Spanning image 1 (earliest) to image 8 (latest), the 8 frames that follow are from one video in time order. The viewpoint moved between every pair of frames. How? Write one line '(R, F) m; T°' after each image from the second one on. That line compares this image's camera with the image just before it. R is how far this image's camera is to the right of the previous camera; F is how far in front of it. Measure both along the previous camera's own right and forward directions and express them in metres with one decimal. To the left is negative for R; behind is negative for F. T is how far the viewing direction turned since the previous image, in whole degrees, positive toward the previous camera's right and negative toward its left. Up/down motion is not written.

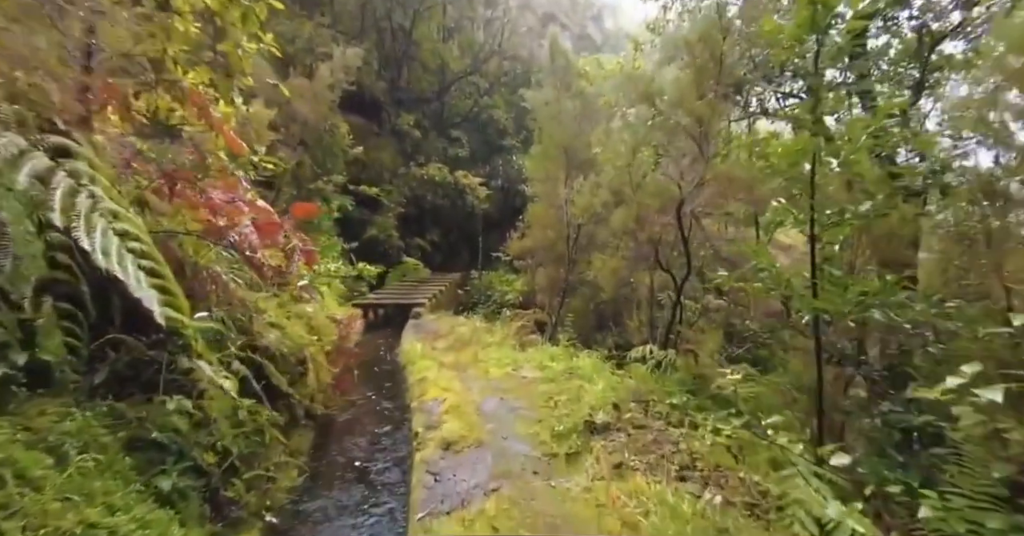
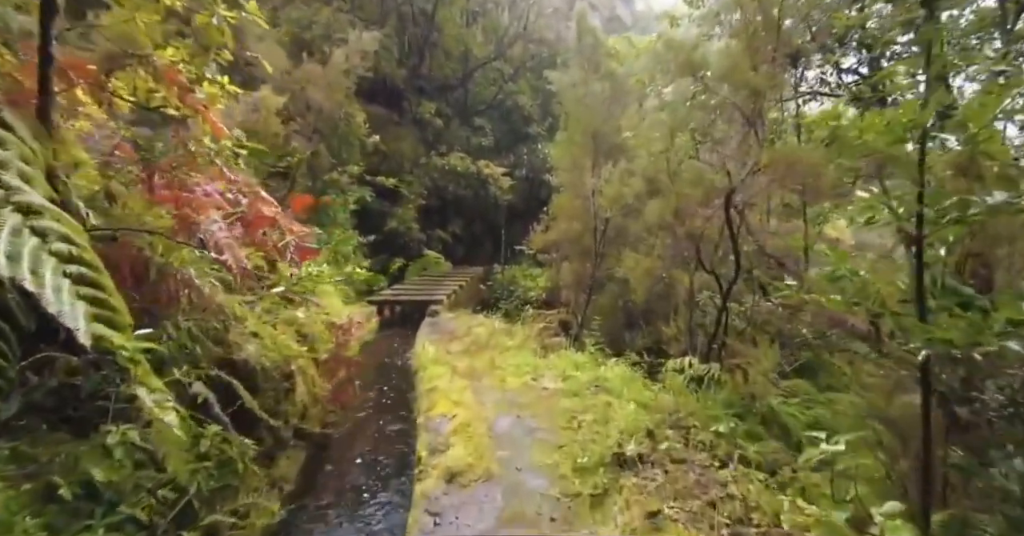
(0.0, +0.4) m; -3°
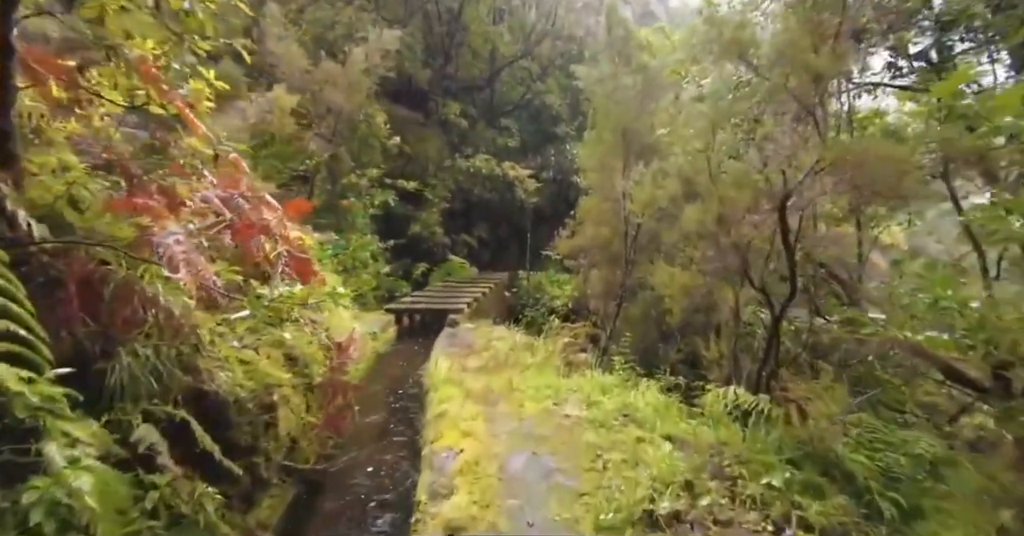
(+0.1, +0.3) m; -3°
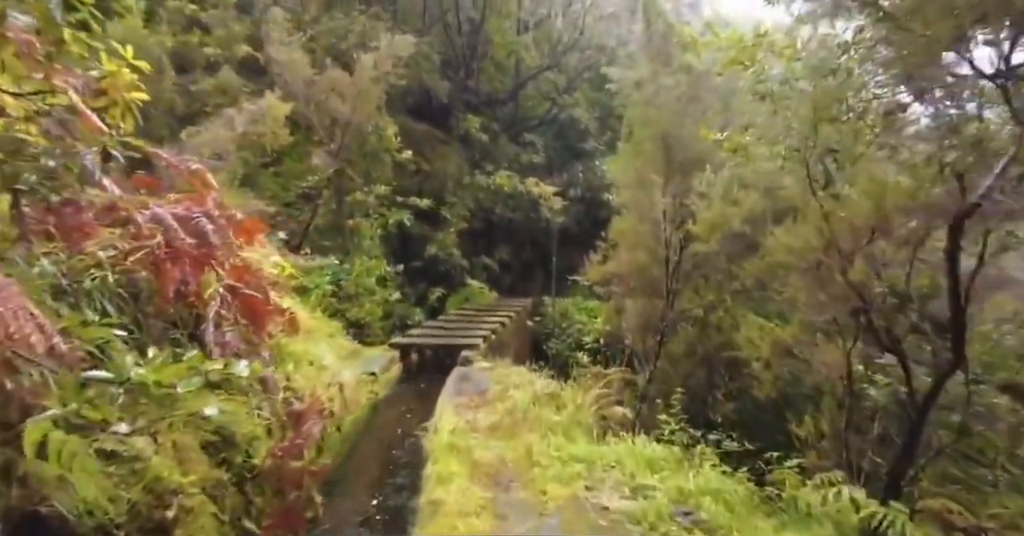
(0.0, +0.7) m; -3°
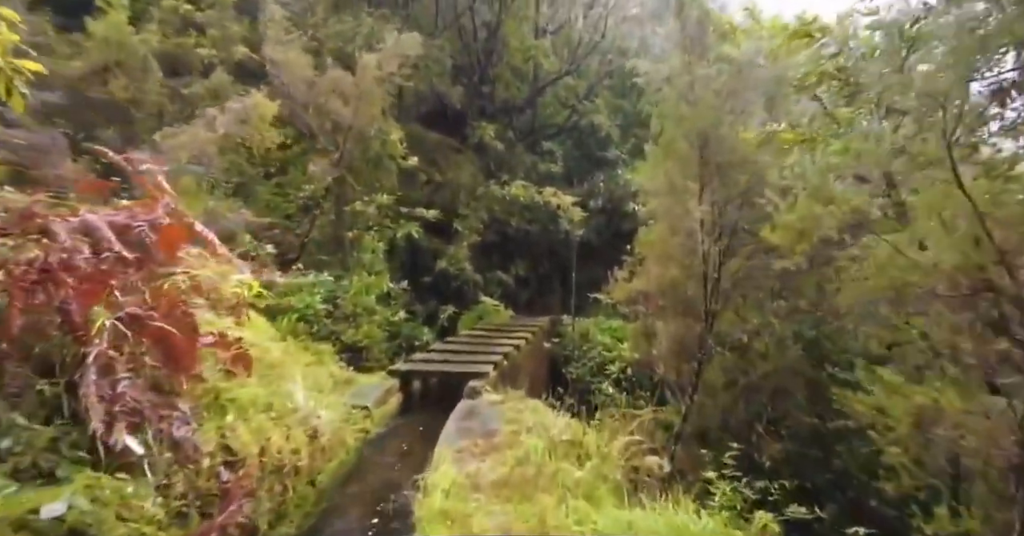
(0.0, +0.6) m; -2°
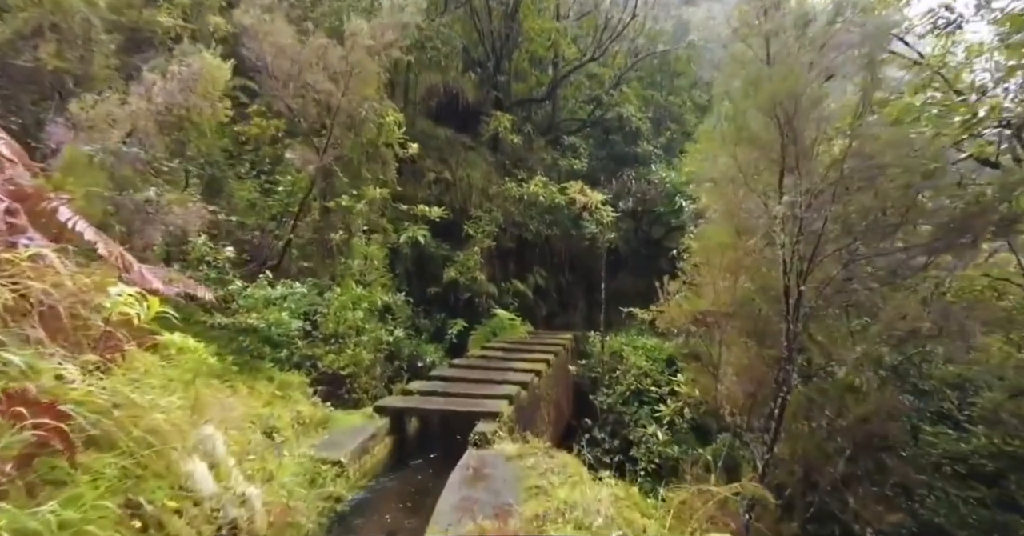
(0.0, +0.9) m; -2°
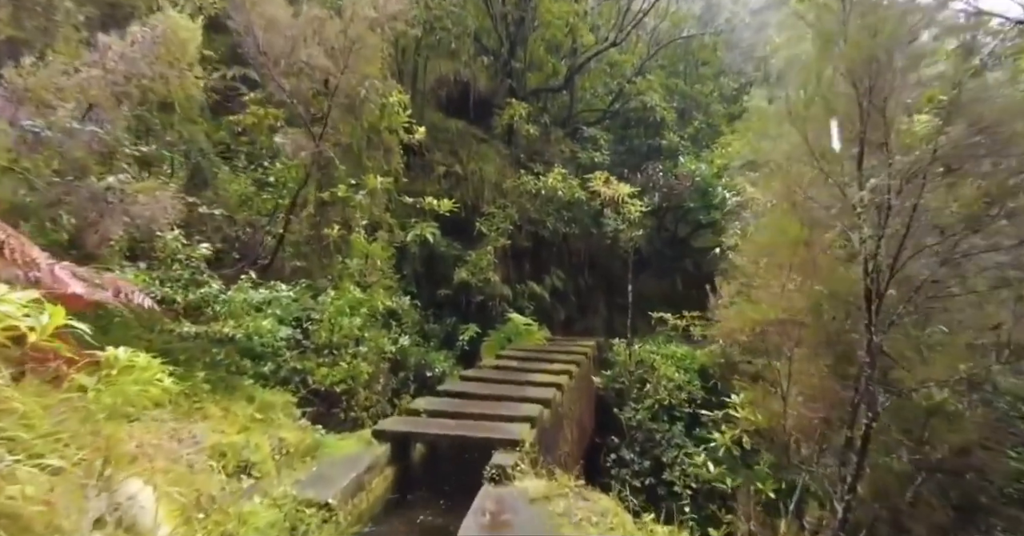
(-0.1, +0.5) m; -1°
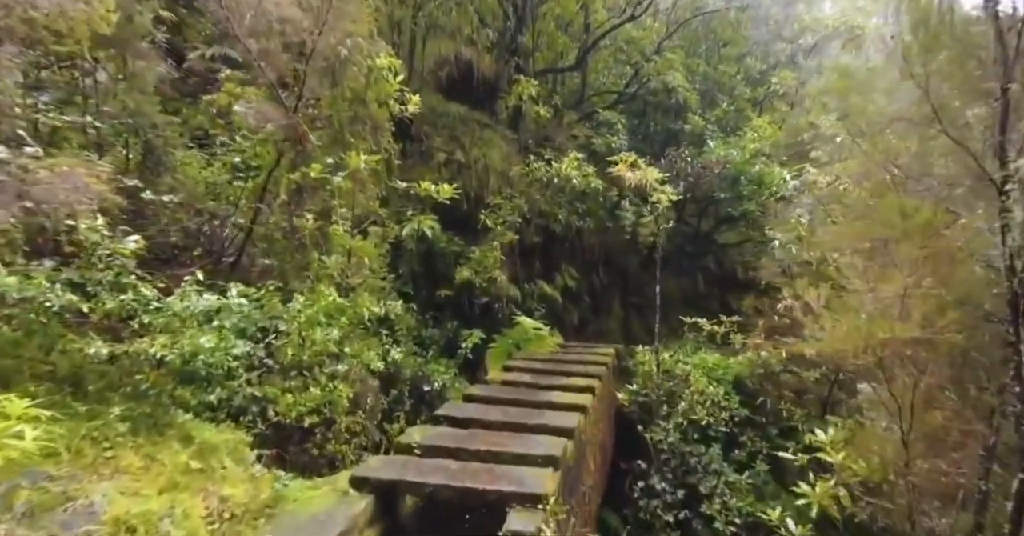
(-0.1, +0.7) m; 0°
